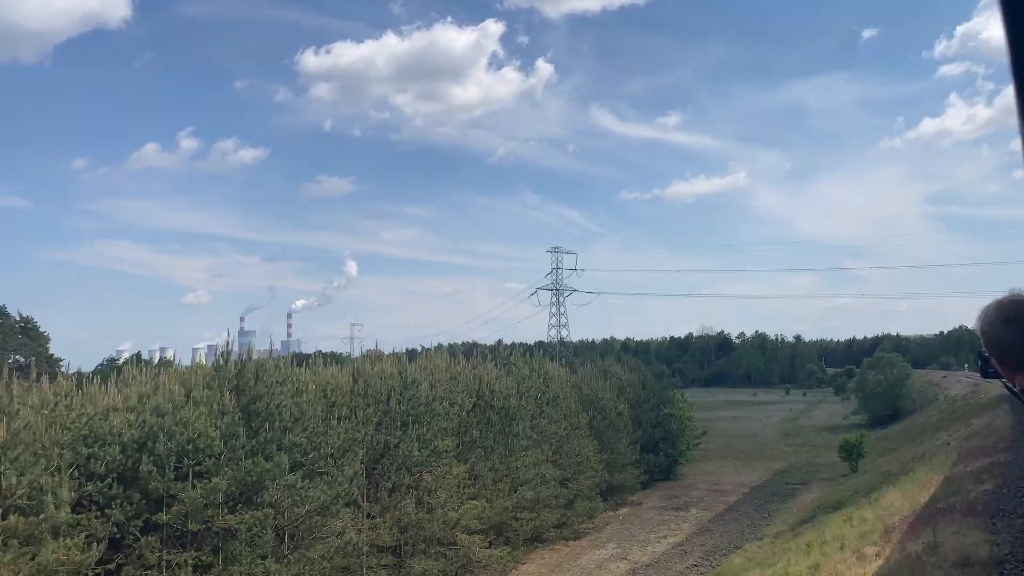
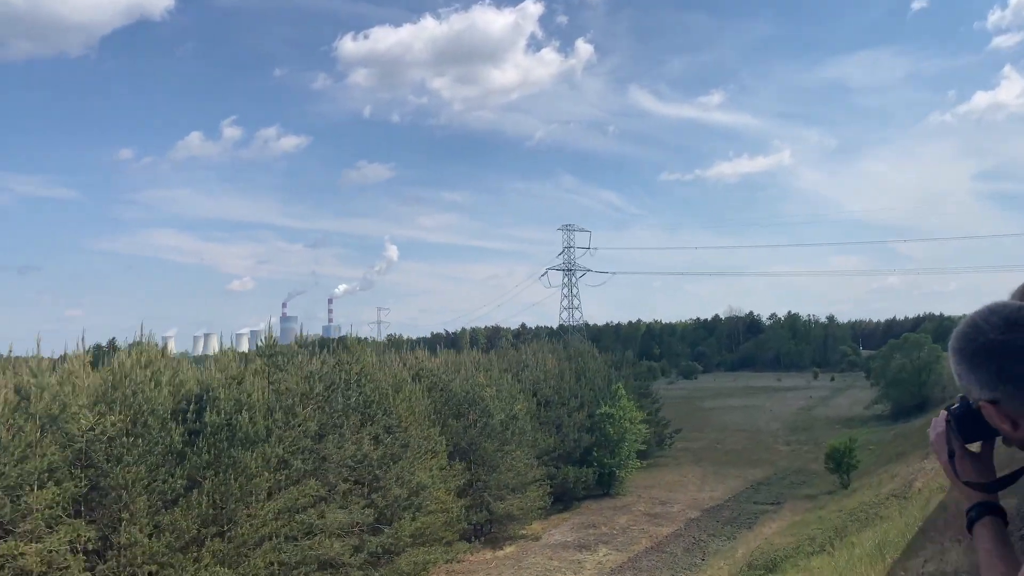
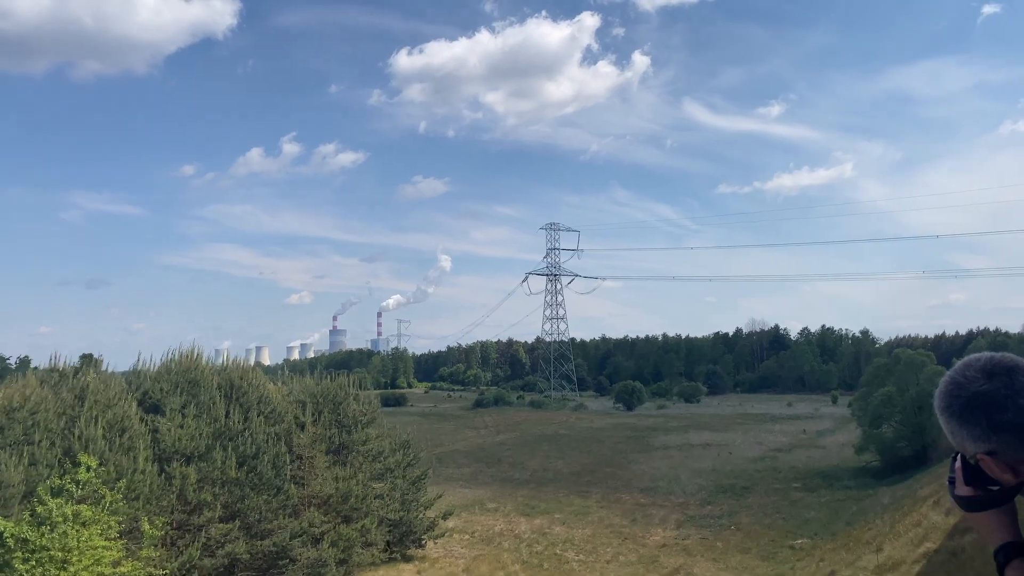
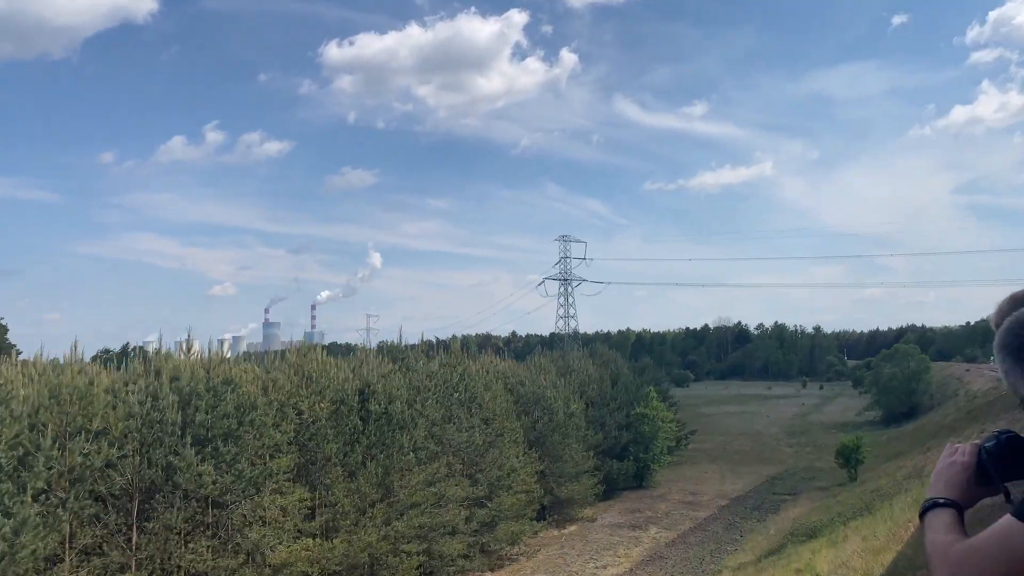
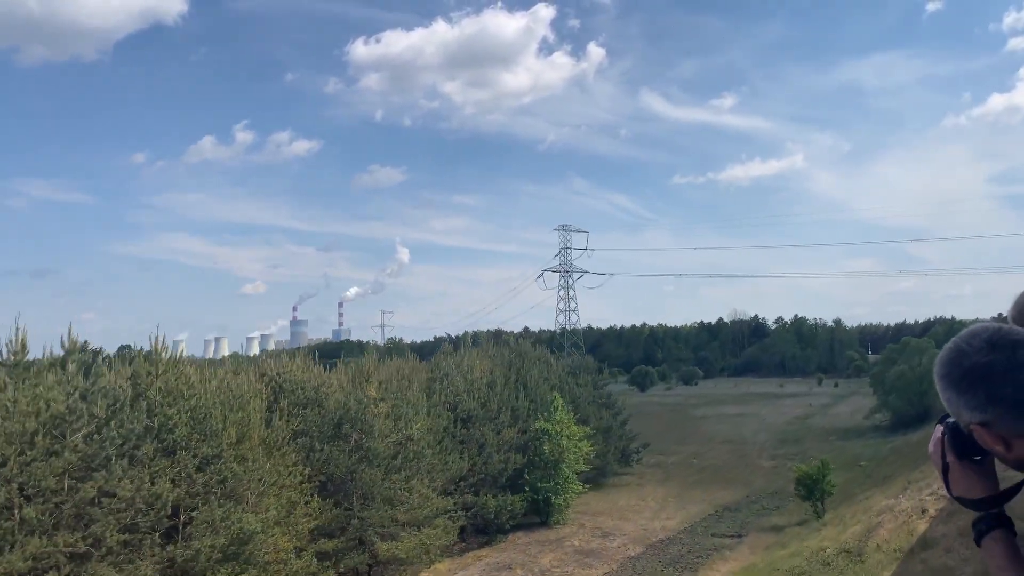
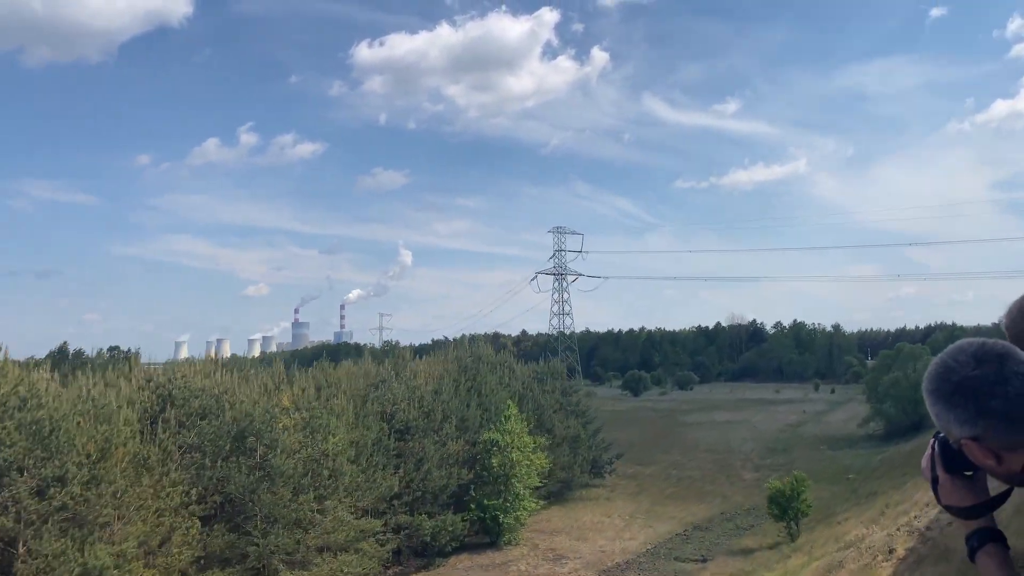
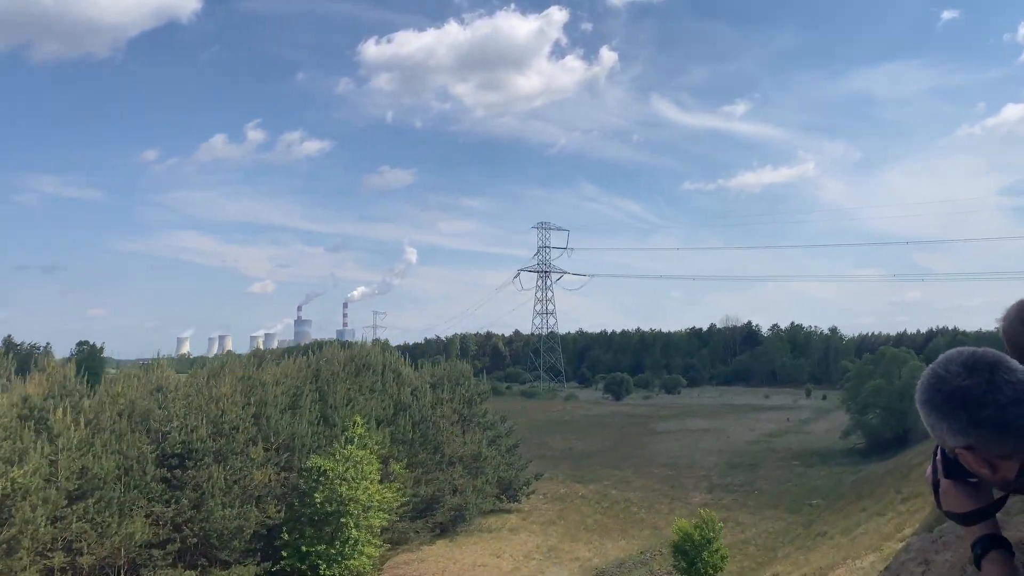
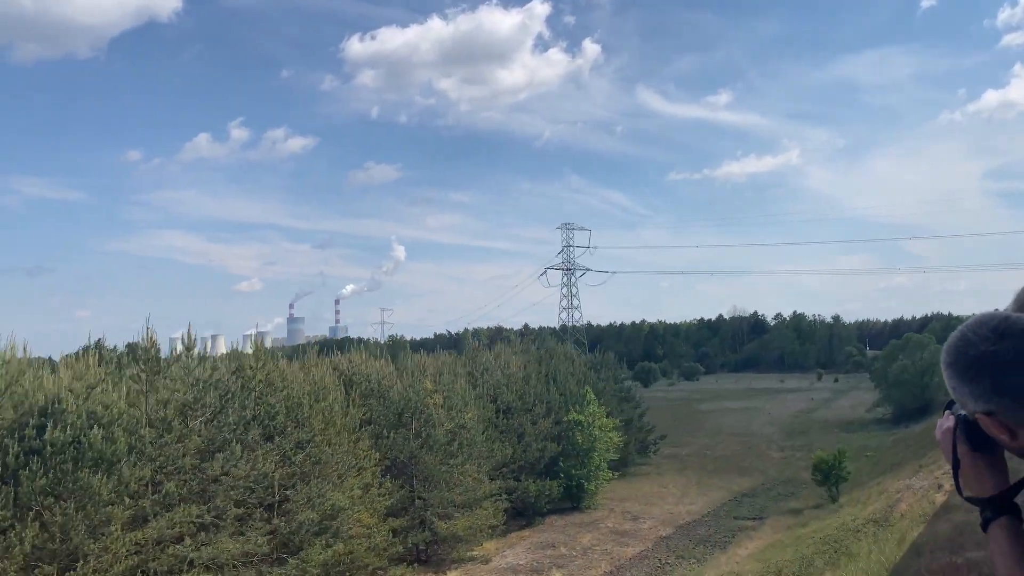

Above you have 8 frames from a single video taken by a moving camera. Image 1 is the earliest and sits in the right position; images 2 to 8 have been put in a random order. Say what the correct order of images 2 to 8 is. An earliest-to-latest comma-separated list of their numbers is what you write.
4, 2, 8, 5, 6, 7, 3
